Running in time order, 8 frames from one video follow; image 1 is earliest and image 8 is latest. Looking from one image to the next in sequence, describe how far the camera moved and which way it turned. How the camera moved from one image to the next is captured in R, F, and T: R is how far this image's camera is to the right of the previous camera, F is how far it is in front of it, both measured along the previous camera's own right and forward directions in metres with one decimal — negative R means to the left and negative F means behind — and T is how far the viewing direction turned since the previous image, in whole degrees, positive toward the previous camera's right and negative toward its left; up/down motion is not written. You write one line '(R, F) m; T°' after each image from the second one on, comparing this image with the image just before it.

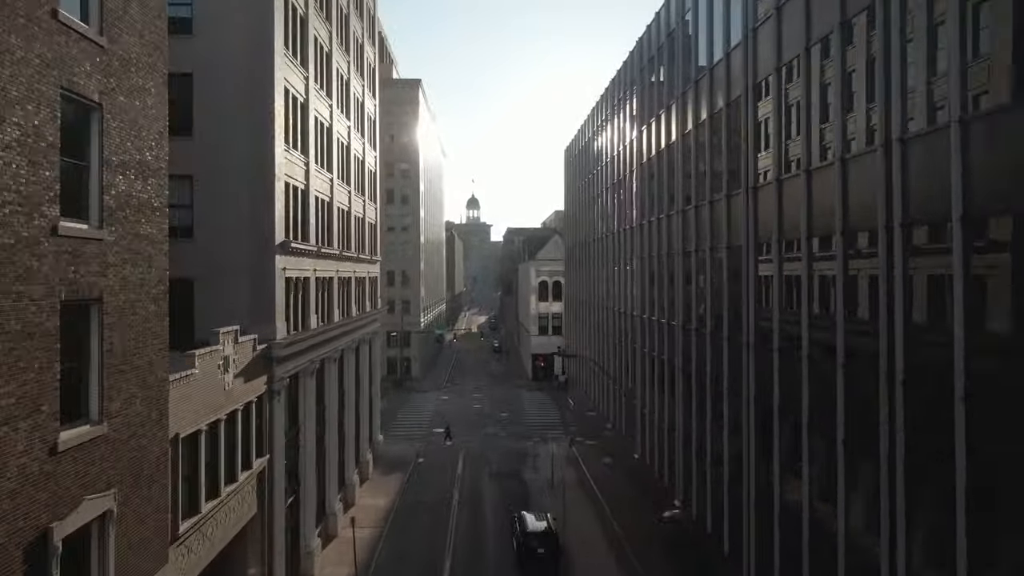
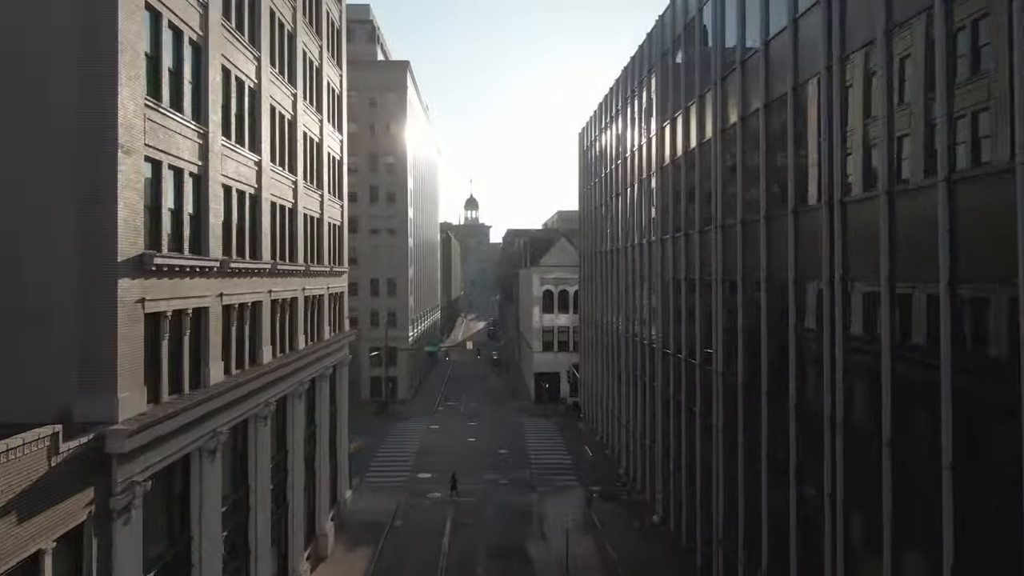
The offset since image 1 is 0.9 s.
(-0.1, +8.2) m; 0°
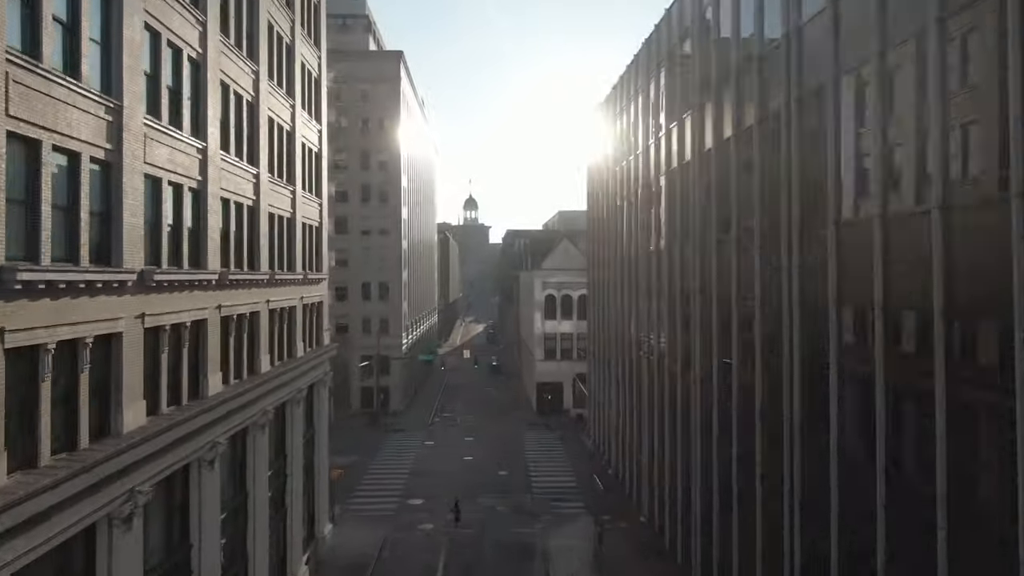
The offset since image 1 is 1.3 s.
(0.0, +3.6) m; 0°
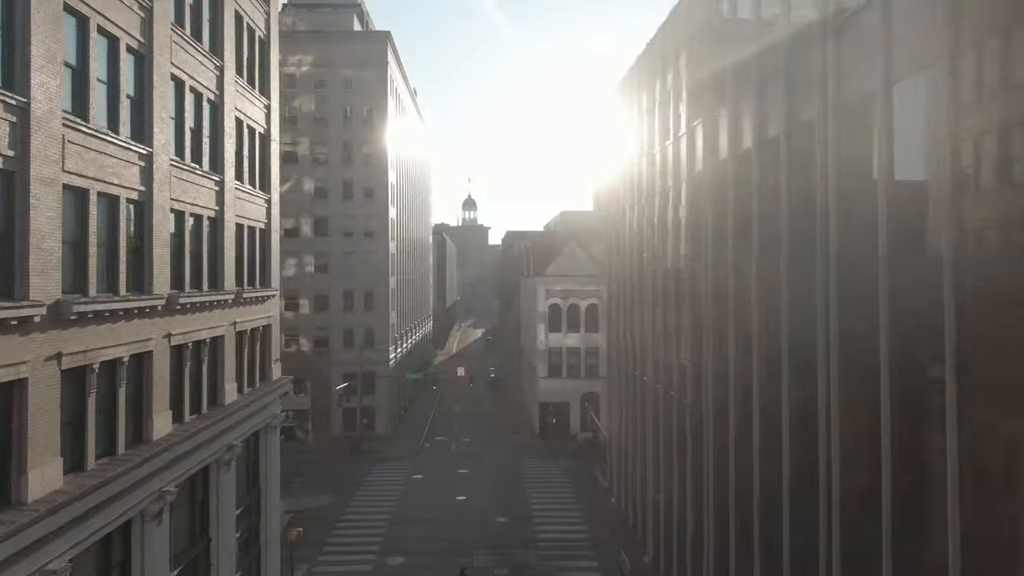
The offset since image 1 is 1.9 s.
(0.0, +6.1) m; 0°
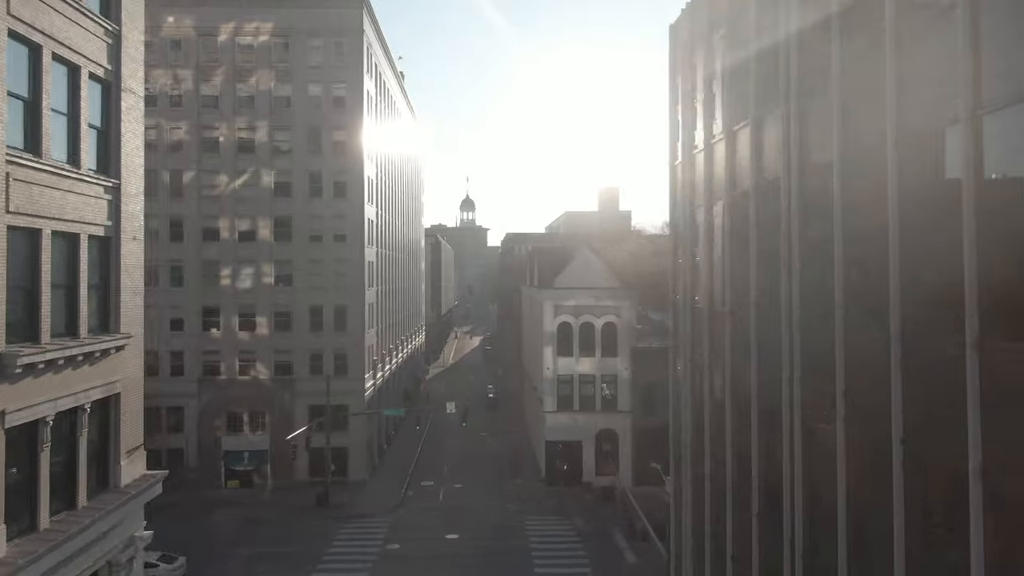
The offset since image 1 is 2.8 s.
(-0.1, +8.8) m; 0°
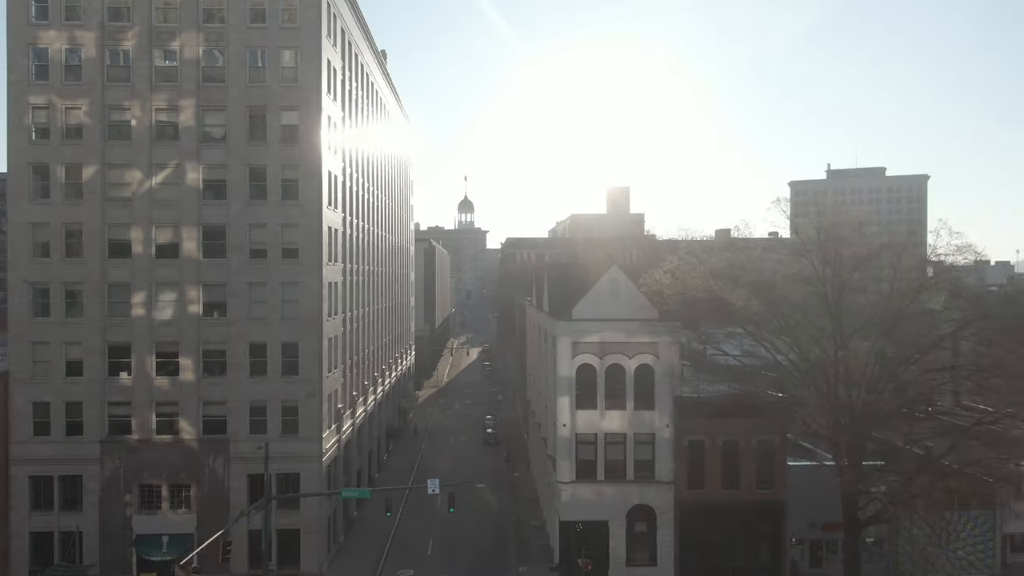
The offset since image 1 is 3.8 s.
(-0.2, +10.2) m; 0°
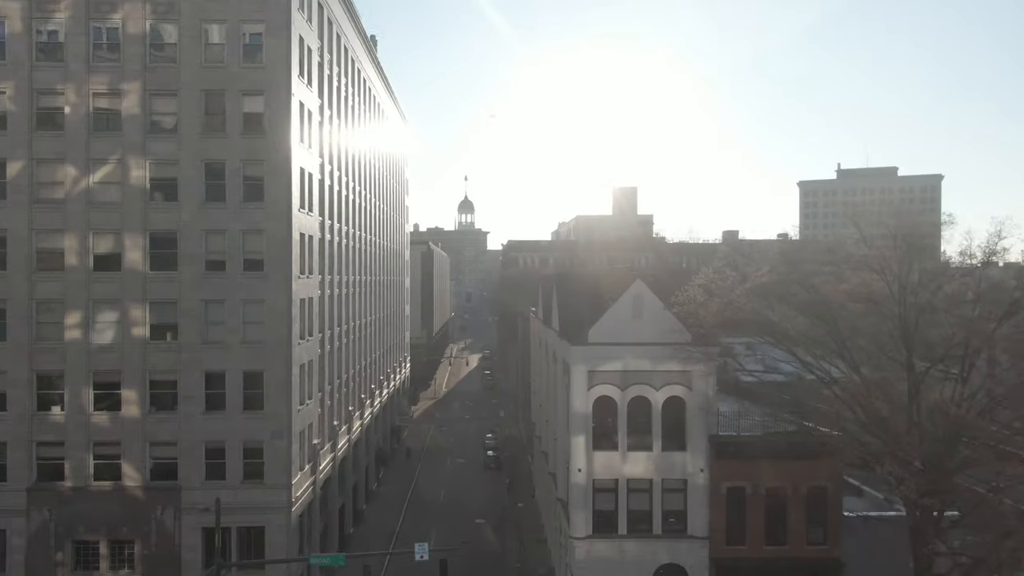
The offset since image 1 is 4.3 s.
(-0.2, +5.1) m; 0°
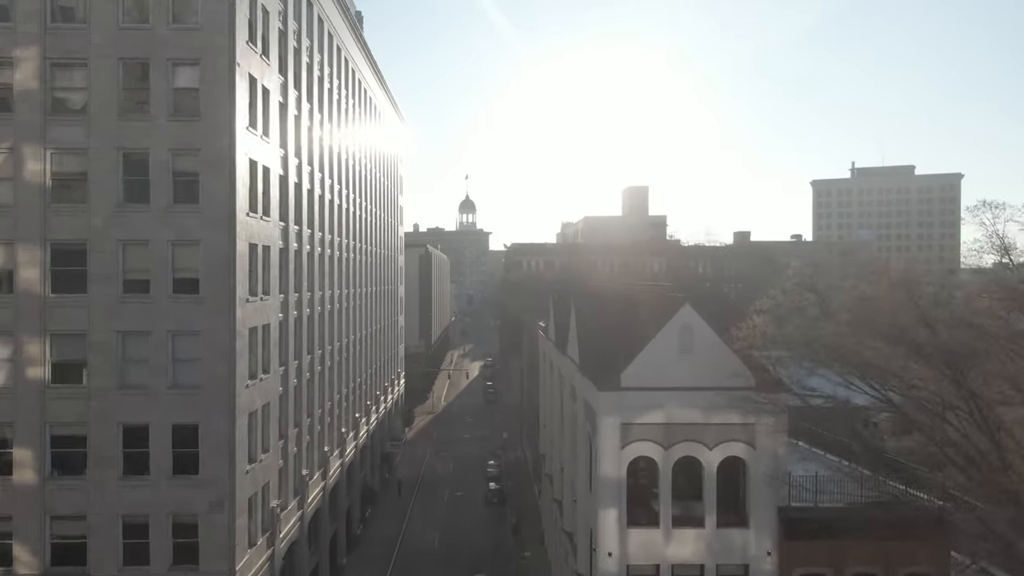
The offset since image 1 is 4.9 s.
(-0.2, +6.3) m; 0°
